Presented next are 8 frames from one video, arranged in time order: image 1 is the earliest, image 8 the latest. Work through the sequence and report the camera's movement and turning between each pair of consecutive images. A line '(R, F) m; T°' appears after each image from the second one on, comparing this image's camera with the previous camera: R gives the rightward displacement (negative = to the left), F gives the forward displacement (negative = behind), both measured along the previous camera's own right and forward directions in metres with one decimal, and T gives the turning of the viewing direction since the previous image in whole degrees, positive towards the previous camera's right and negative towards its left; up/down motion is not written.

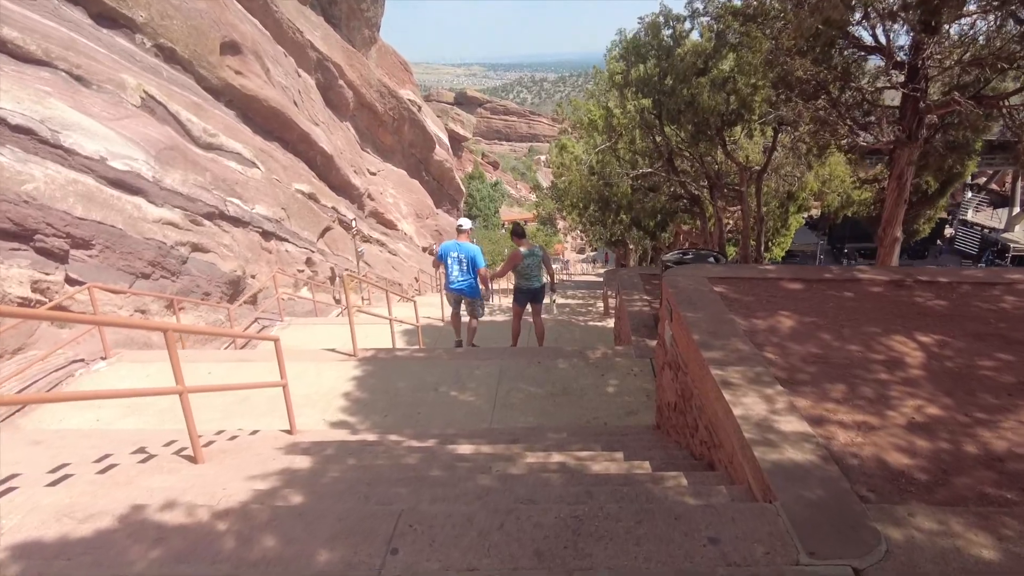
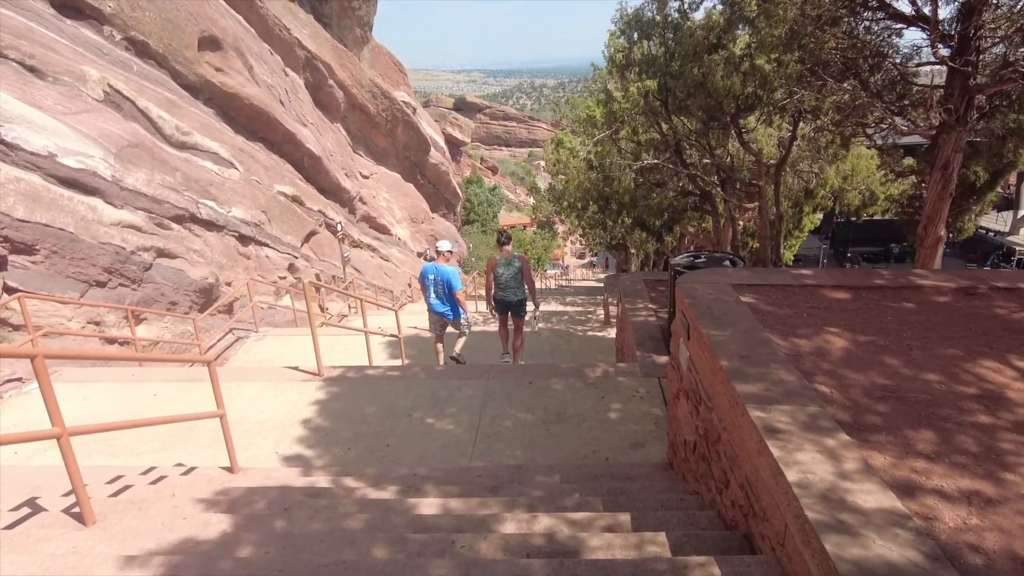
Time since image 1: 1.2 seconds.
(+0.1, +0.8) m; 0°
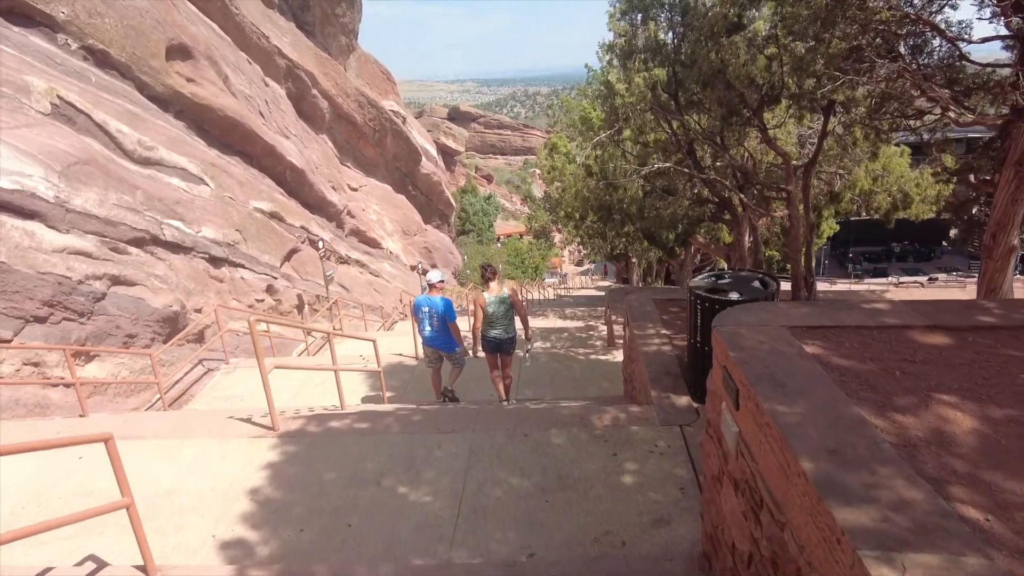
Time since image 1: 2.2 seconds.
(+0.1, +0.9) m; 0°
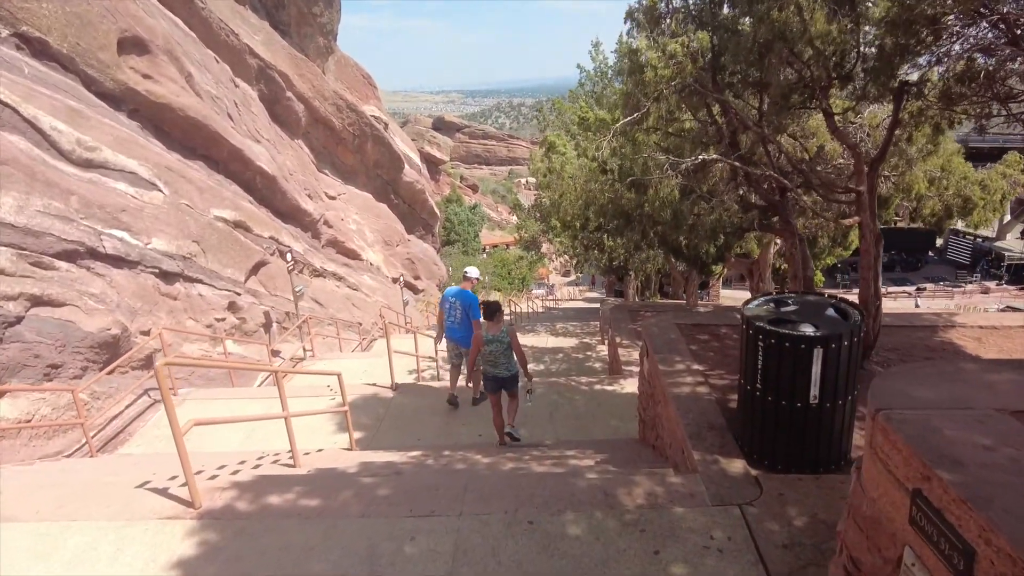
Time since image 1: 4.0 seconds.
(-0.1, +1.2) m; +1°
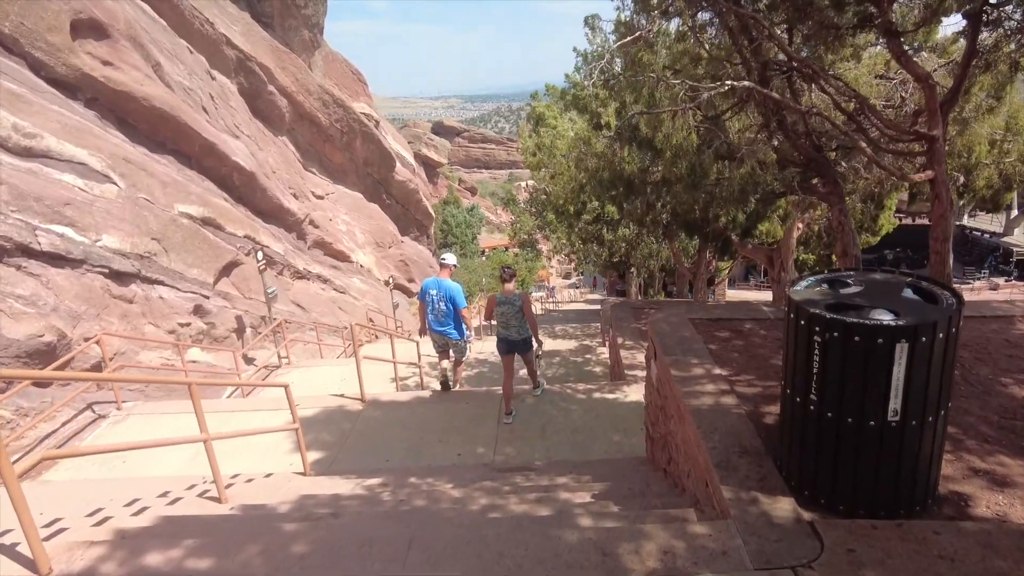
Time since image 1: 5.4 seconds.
(+0.2, +1.0) m; 0°
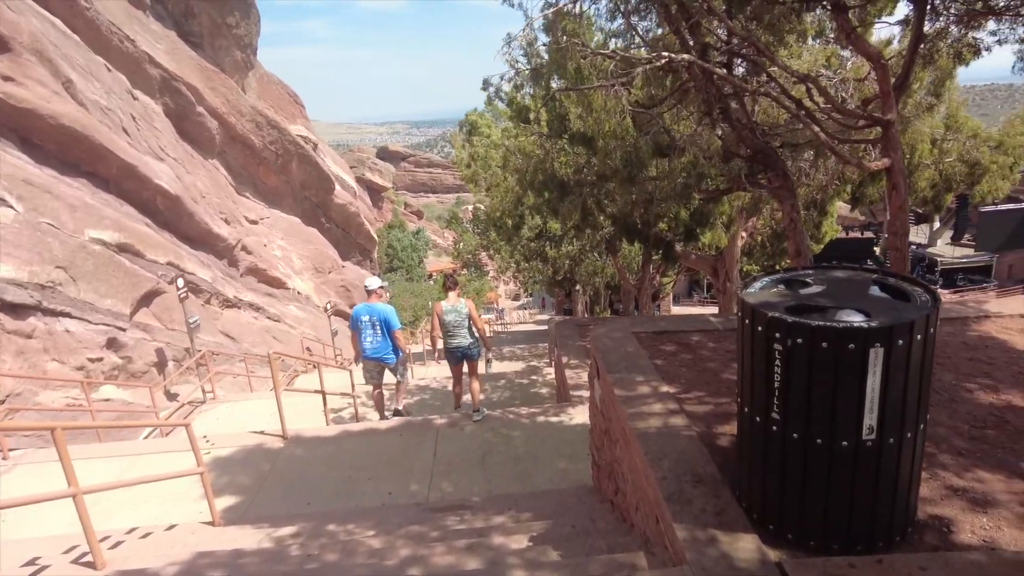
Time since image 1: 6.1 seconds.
(+0.1, +0.4) m; +4°
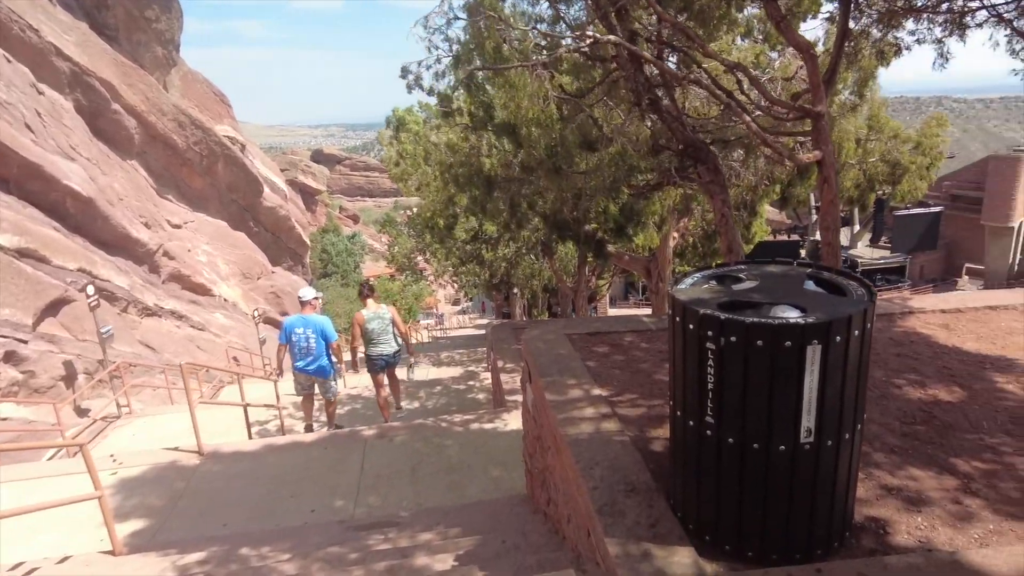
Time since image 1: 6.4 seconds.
(+0.1, +0.2) m; +5°
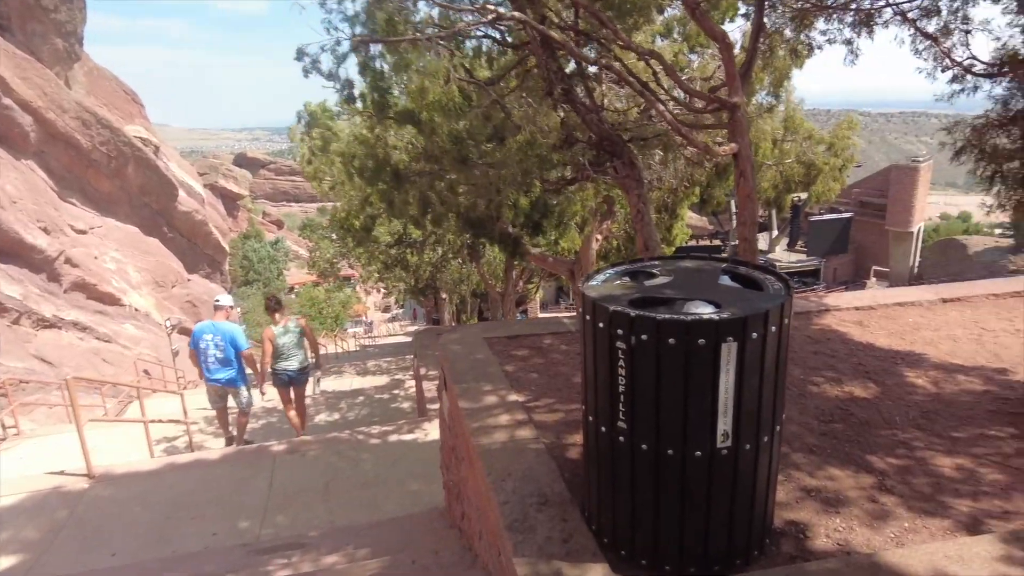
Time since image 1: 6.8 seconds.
(+0.1, +0.2) m; +6°
